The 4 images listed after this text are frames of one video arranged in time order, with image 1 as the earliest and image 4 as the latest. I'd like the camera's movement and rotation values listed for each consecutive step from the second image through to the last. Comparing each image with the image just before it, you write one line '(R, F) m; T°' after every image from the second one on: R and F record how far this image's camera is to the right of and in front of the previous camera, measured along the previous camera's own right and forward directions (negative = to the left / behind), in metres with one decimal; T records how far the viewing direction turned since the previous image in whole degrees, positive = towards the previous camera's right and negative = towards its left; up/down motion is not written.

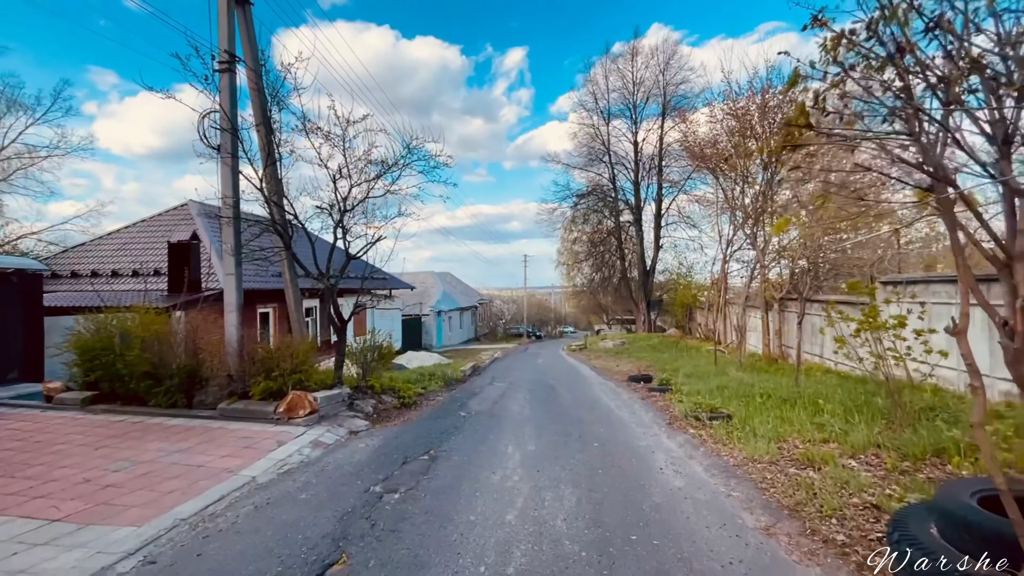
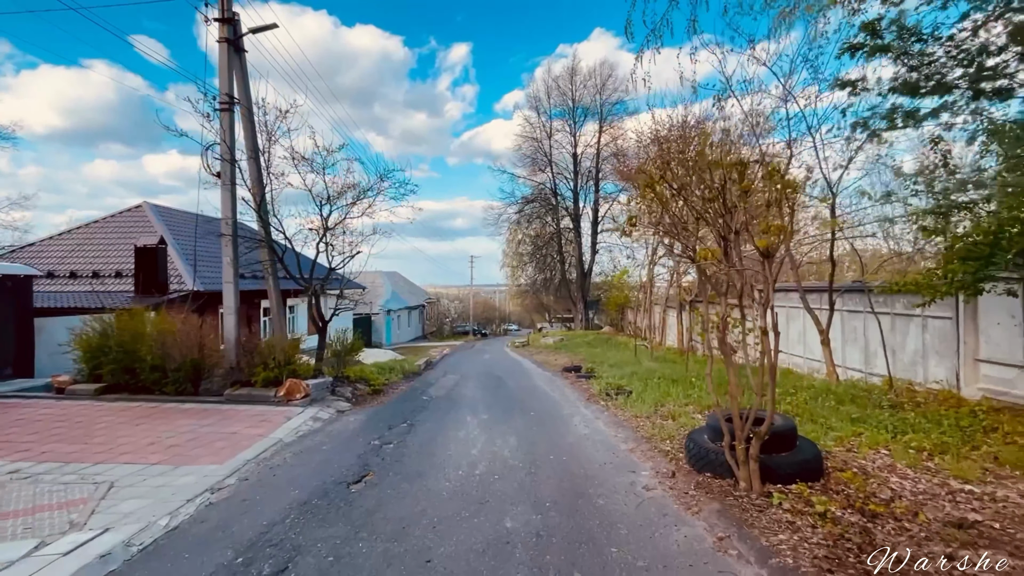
(-0.2, -1.8) m; +7°
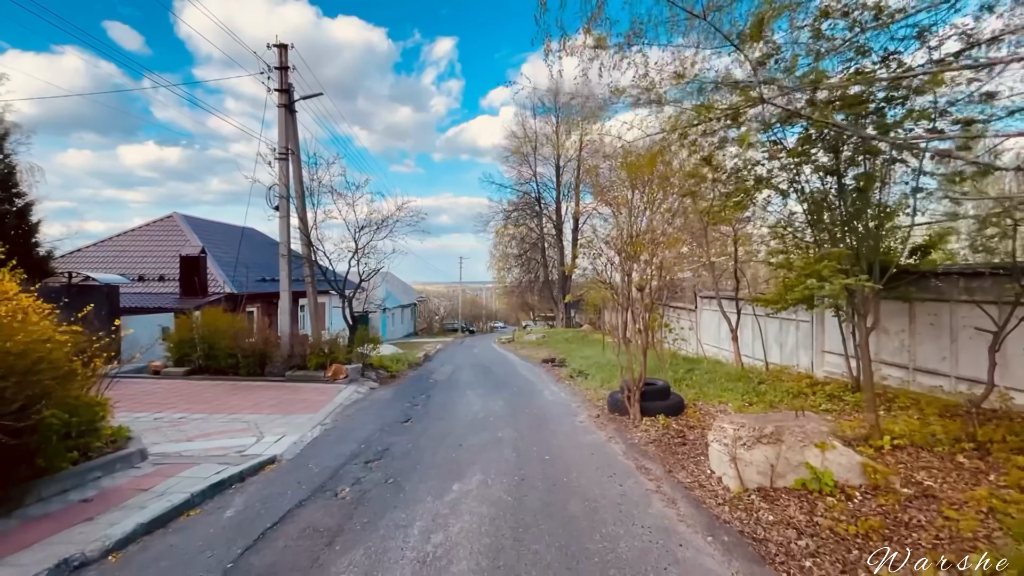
(-0.1, -2.8) m; +2°
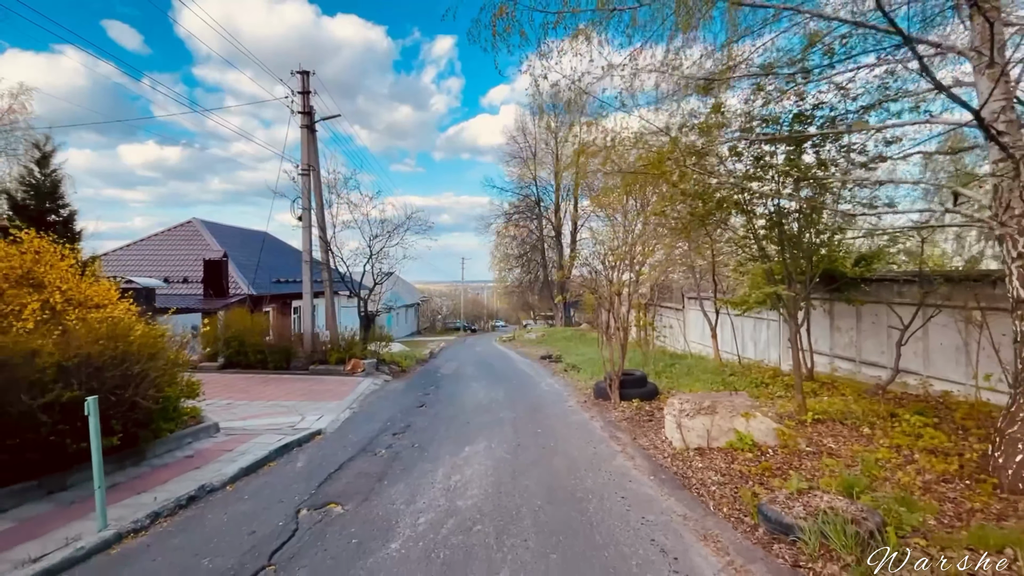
(0.0, -1.2) m; 0°
